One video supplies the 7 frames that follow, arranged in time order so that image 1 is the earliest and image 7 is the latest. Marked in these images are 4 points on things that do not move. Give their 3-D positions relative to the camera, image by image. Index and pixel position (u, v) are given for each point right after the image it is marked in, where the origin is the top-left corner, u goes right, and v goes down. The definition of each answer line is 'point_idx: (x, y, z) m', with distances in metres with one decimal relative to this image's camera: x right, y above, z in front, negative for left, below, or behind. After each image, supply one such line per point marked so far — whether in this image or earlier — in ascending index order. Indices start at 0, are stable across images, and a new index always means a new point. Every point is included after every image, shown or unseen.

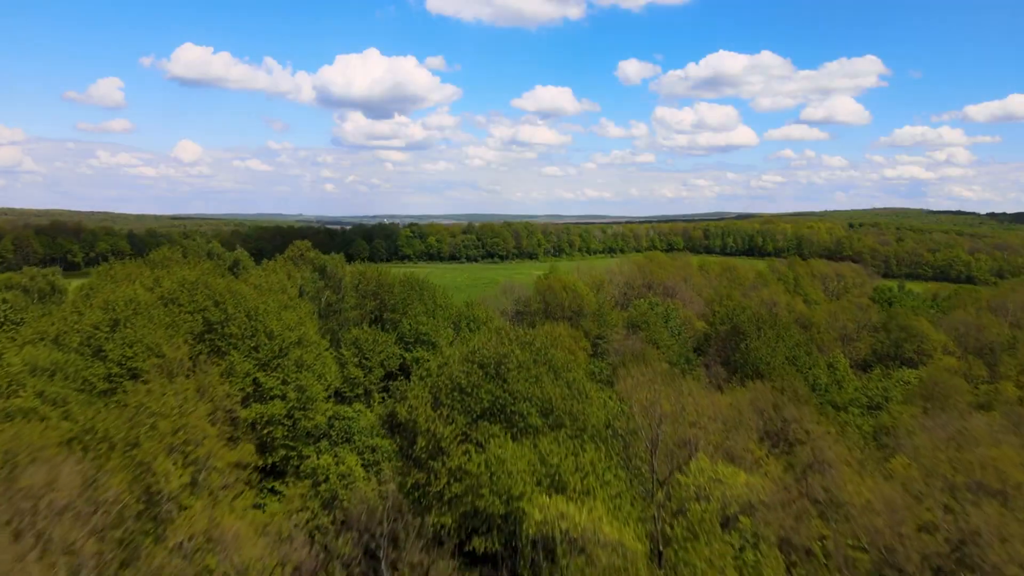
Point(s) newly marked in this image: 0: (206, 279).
0: (-6.1, +0.2, +16.9) m
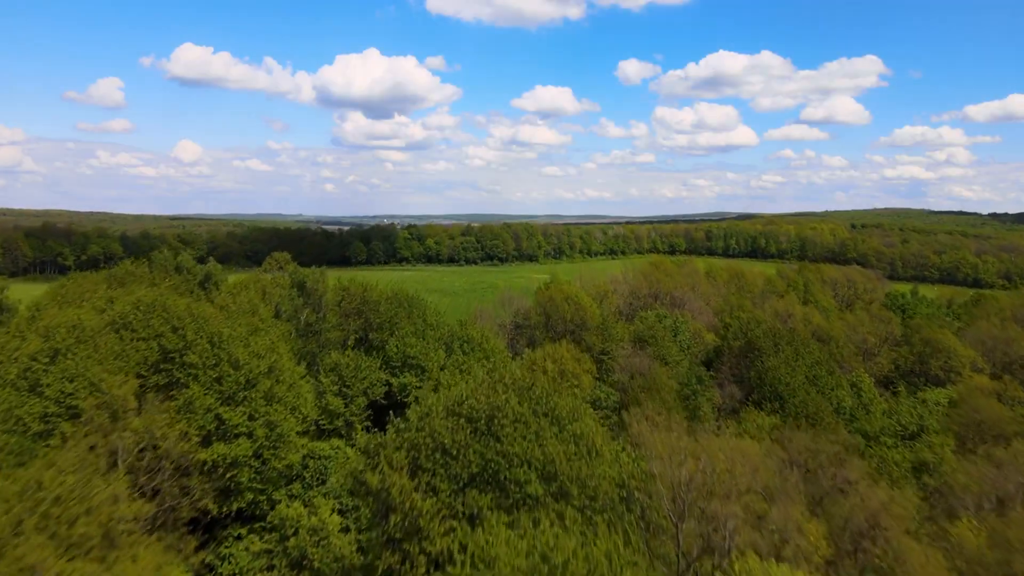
0: (-6.1, -0.2, +15.1) m
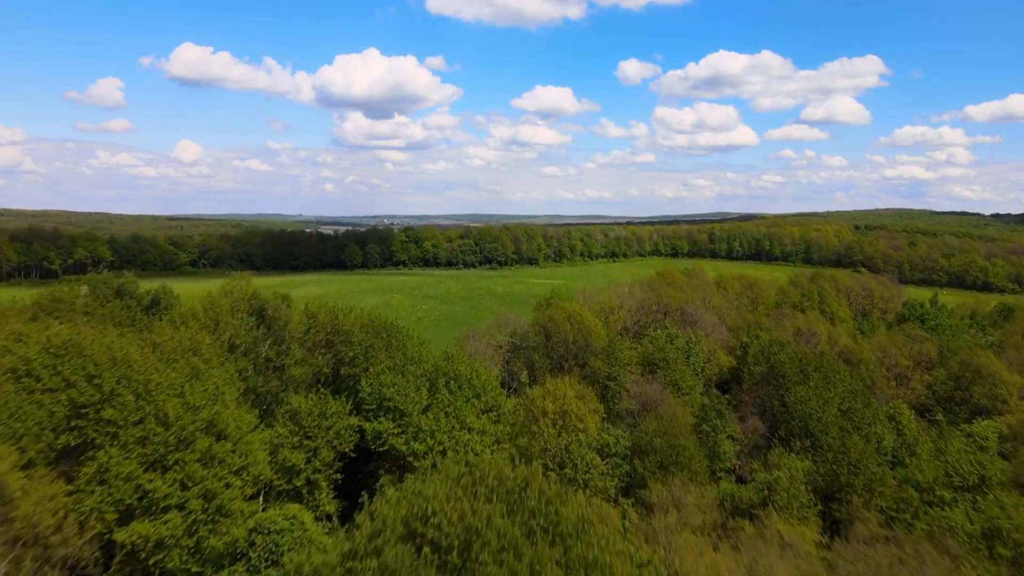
0: (-6.2, -0.7, +12.6) m
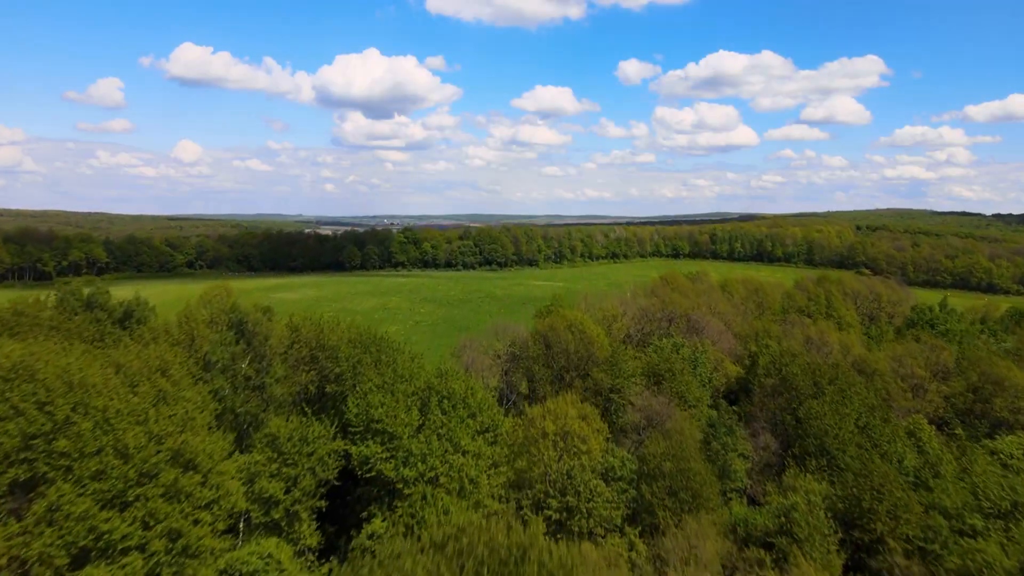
0: (-6.2, -0.9, +11.5) m
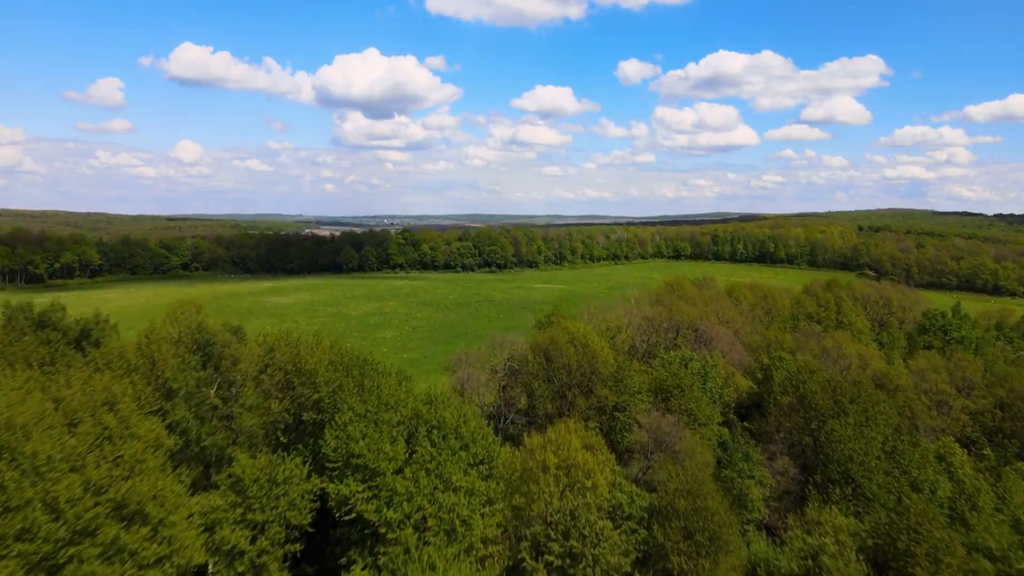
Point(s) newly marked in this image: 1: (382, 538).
0: (-6.3, -1.2, +10.1) m
1: (-1.8, -3.4, +11.6) m
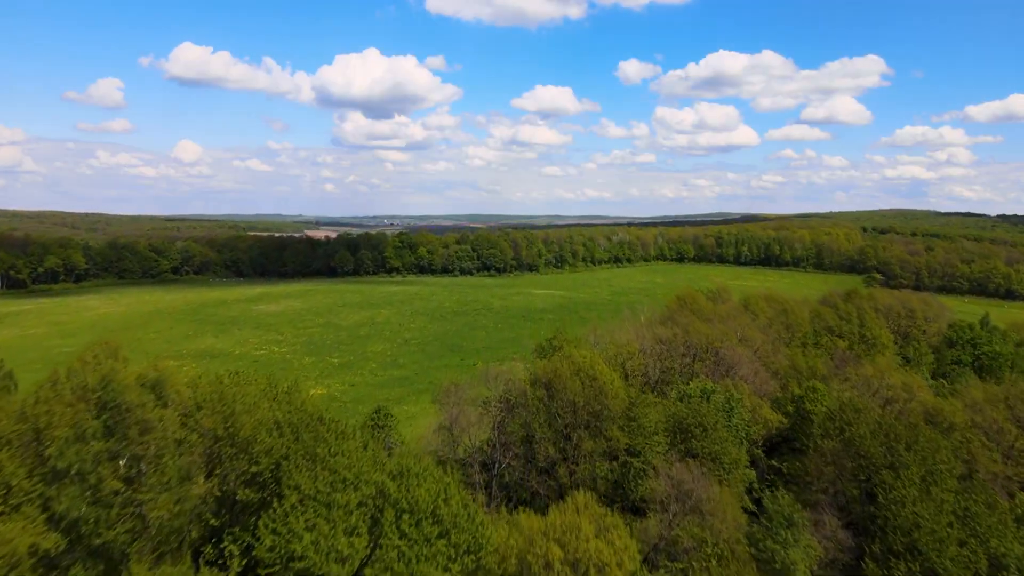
0: (-6.4, -1.7, +7.2) m
1: (-1.8, -3.9, +8.7) m
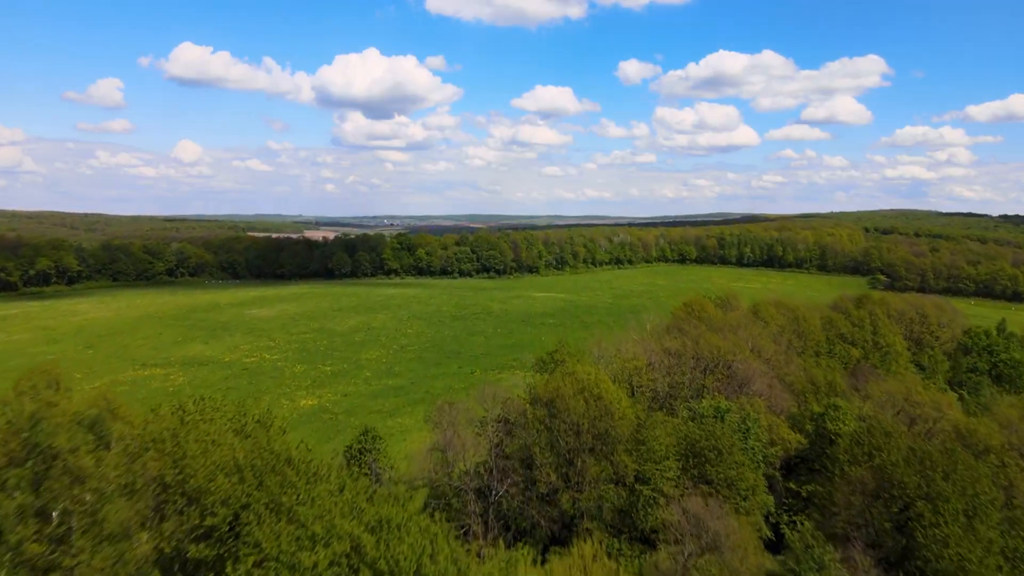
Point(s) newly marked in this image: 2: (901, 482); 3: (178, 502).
0: (-6.4, -1.9, +5.7) m
1: (-1.9, -4.1, +7.2) m
2: (+6.7, -3.3, +14.9) m
3: (-3.5, -2.2, +9.2) m
